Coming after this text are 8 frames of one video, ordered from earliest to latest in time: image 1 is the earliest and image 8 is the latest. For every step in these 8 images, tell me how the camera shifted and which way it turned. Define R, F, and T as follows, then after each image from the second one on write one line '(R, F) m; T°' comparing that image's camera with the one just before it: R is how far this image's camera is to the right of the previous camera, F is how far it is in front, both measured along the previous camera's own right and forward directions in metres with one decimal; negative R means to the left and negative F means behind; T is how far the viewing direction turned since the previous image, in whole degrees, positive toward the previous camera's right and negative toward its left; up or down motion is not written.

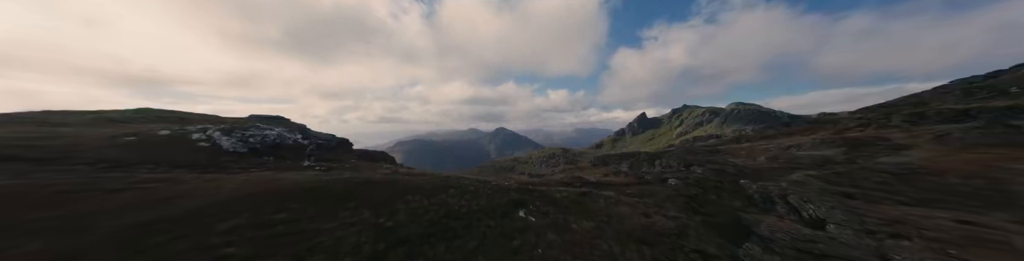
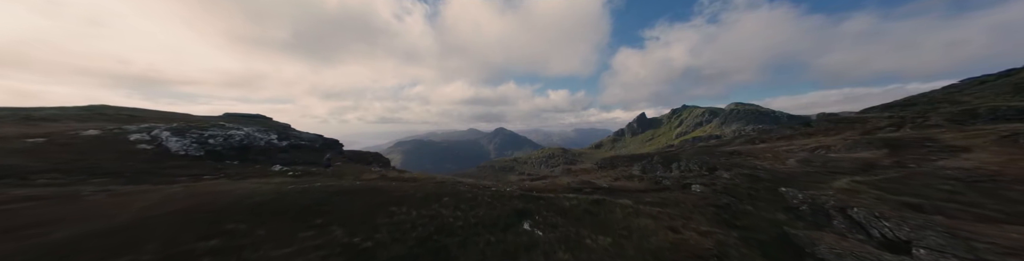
(-0.5, +6.2) m; 0°
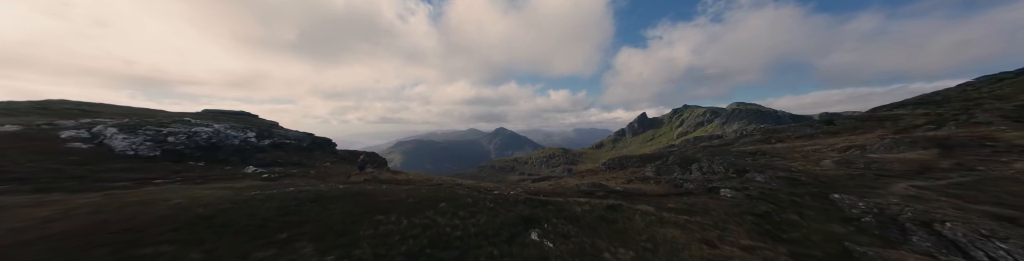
(-0.8, +5.3) m; 0°
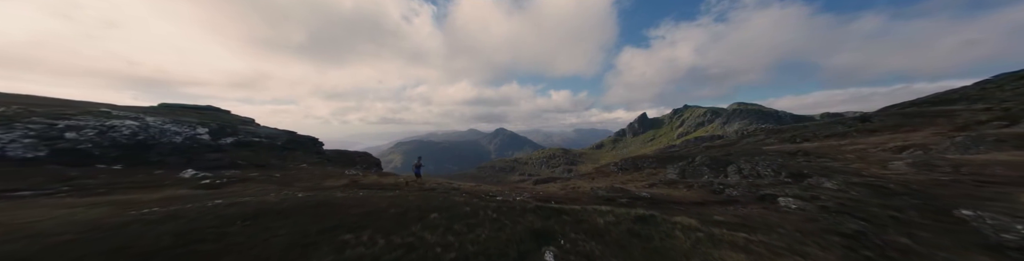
(-1.1, +8.0) m; 0°
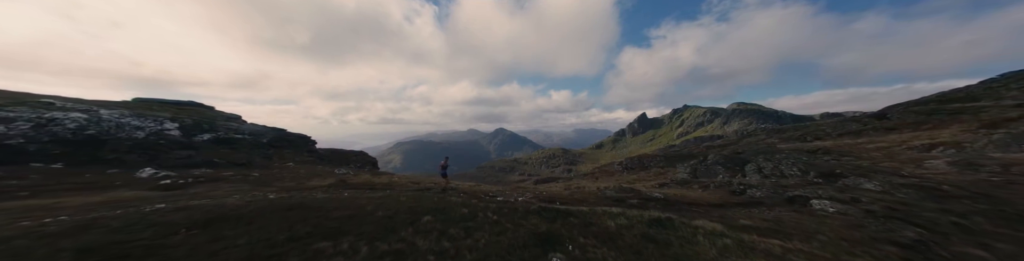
(-0.3, +3.5) m; 0°
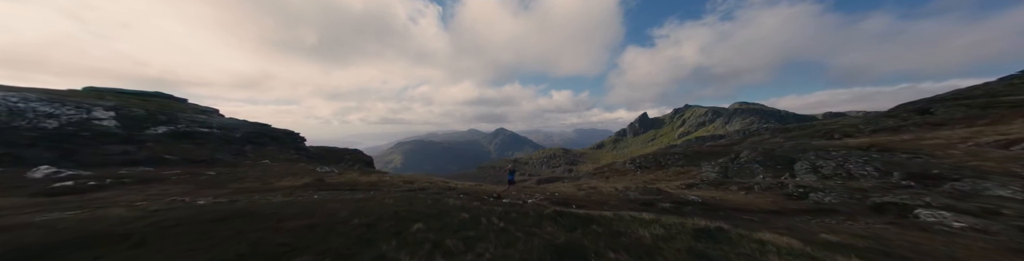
(-1.2, +6.3) m; 0°
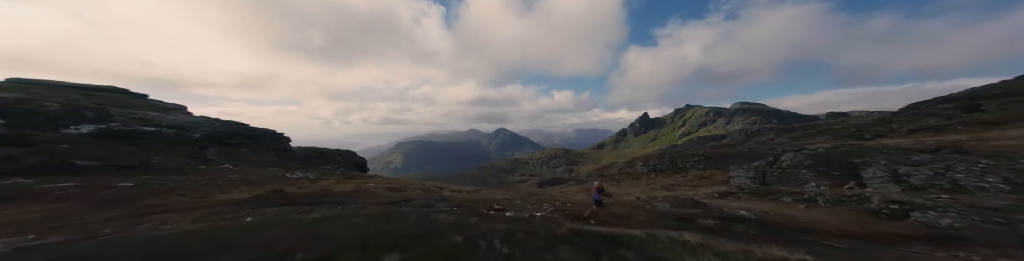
(-0.6, +6.6) m; 0°
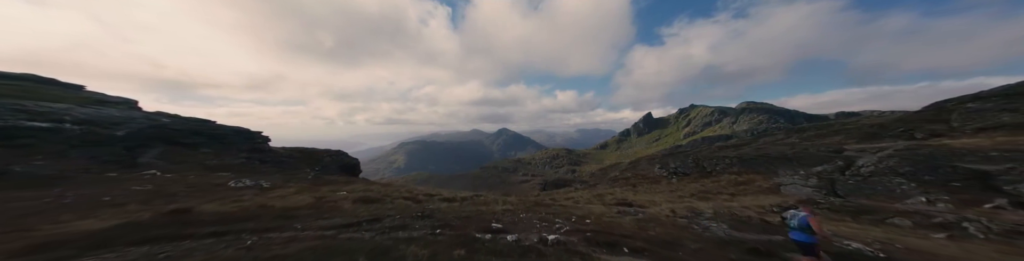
(-0.1, +8.3) m; -1°
